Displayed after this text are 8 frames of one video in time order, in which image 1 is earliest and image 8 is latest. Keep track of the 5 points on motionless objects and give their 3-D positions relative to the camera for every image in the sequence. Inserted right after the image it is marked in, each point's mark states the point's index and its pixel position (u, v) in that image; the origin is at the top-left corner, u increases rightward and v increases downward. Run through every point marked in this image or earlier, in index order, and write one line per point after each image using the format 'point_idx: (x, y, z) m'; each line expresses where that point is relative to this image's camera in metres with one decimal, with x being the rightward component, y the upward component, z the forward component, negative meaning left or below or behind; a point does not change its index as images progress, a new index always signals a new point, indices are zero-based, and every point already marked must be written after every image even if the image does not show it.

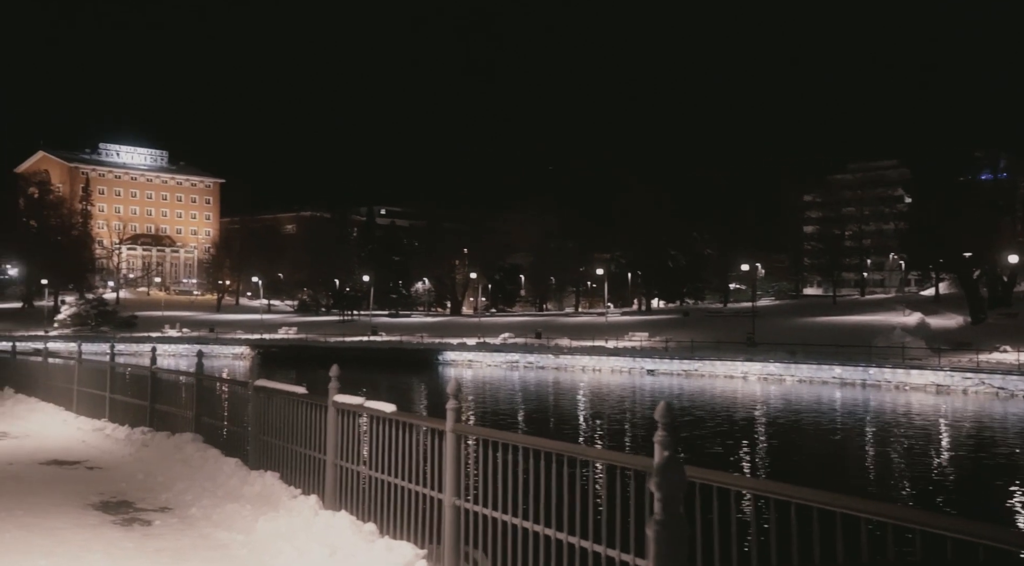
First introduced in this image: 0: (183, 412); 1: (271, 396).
0: (-6.0, -2.4, +15.9) m
1: (-4.1, -1.9, +14.6) m
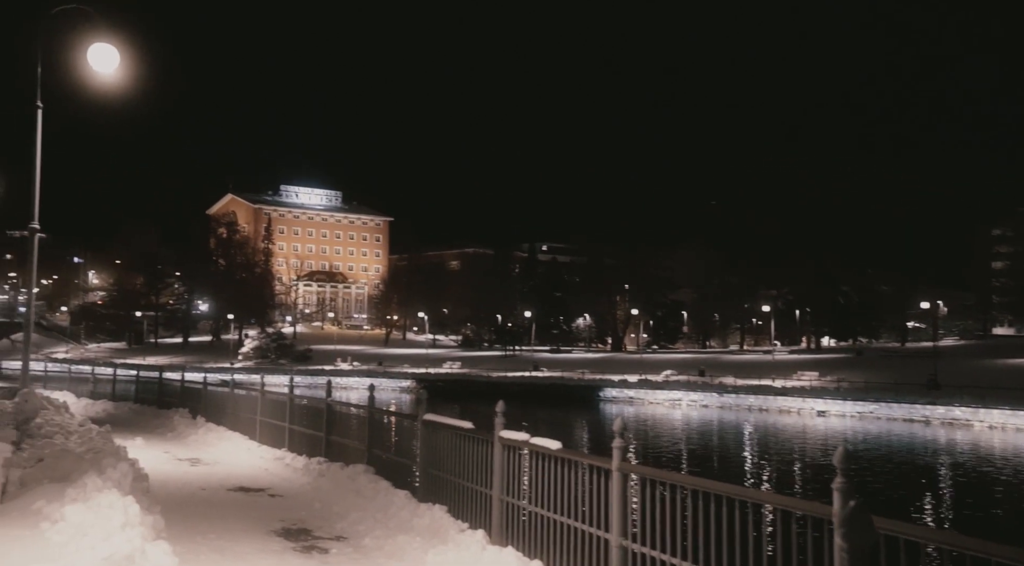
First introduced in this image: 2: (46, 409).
0: (-2.9, -3.1, +16.5) m
1: (-1.3, -2.5, +14.9) m
2: (-8.2, -2.3, +15.5) m
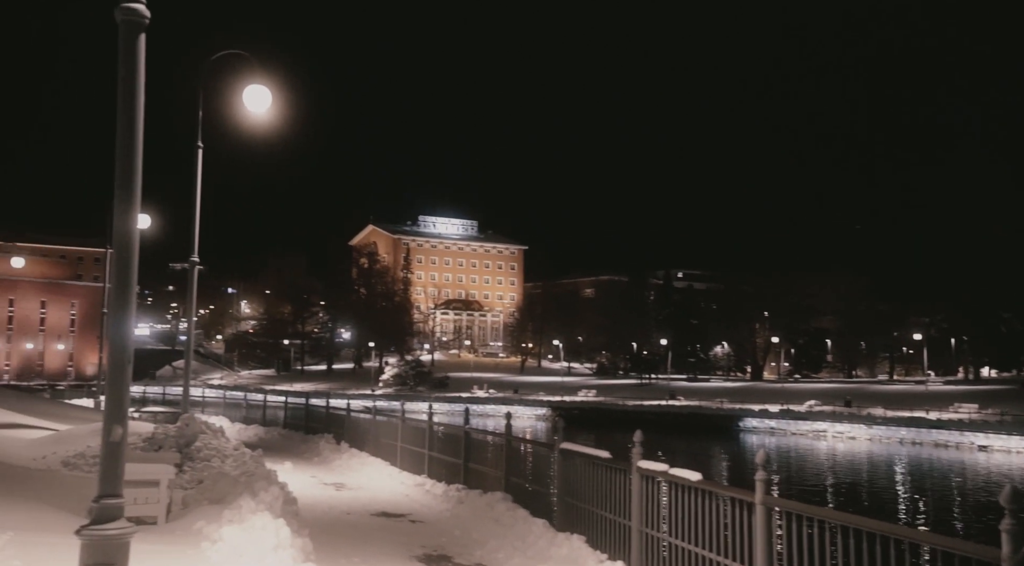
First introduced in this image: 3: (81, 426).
0: (-0.4, -3.6, +16.6) m
1: (+1.1, -3.0, +14.9) m
2: (-5.7, -2.8, +16.2) m
3: (-7.6, -2.6, +15.5) m
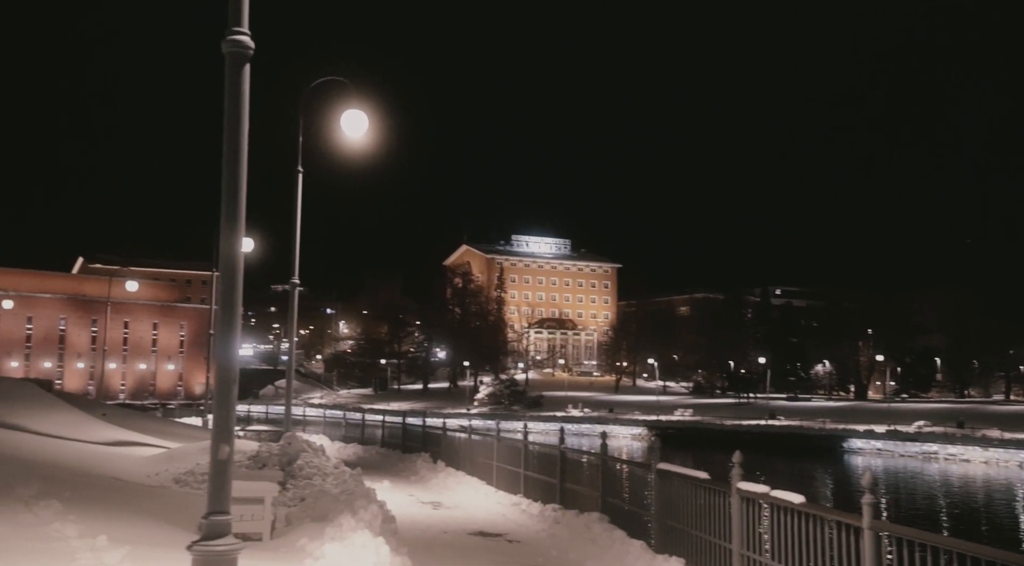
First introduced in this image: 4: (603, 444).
0: (+1.5, -3.9, +16.4) m
1: (+2.7, -3.3, +14.6) m
2: (-3.9, -3.2, +16.6) m
3: (-5.9, -3.0, +16.0) m
4: (+1.7, -3.0, +16.0) m
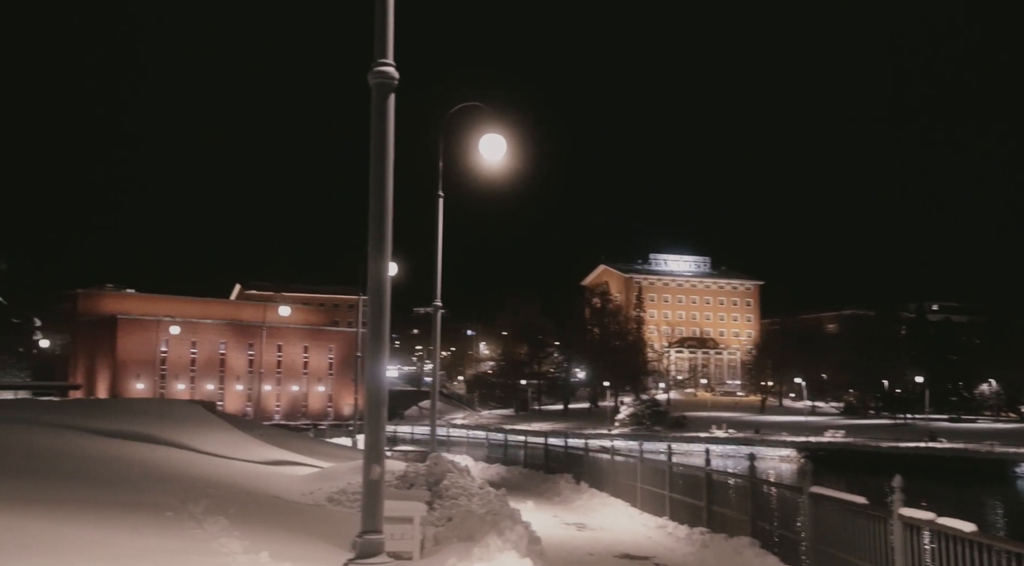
0: (+4.1, -4.3, +16.0) m
1: (+5.1, -3.6, +14.1) m
2: (-1.2, -3.6, +16.8) m
3: (-3.2, -3.4, +16.5) m
4: (+4.3, -3.3, +15.5) m
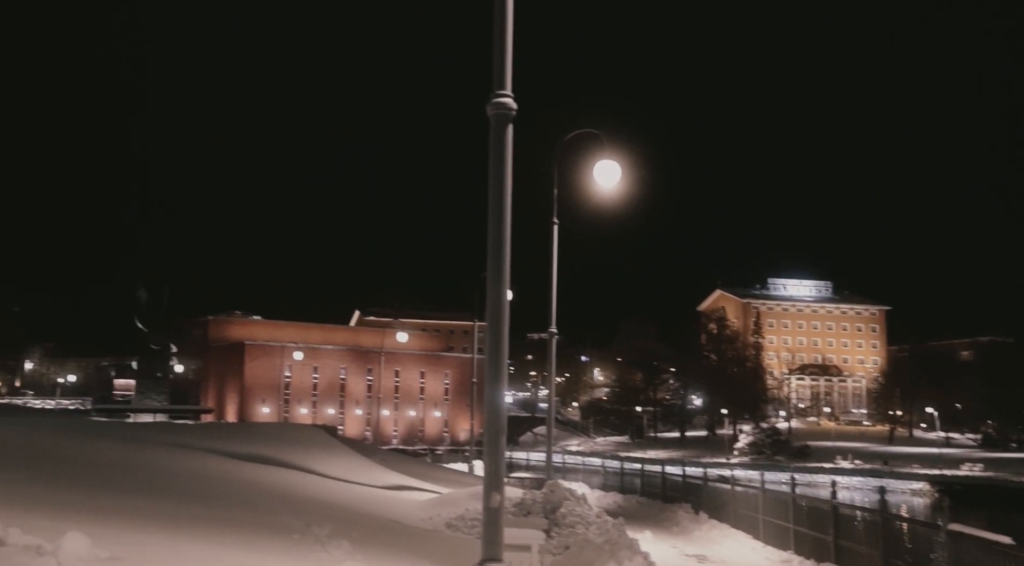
0: (+6.2, -4.7, +15.4) m
1: (+7.1, -4.0, +13.4) m
2: (+1.0, -4.1, +16.8) m
3: (-1.1, -3.9, +16.7) m
4: (+6.3, -3.7, +14.9) m
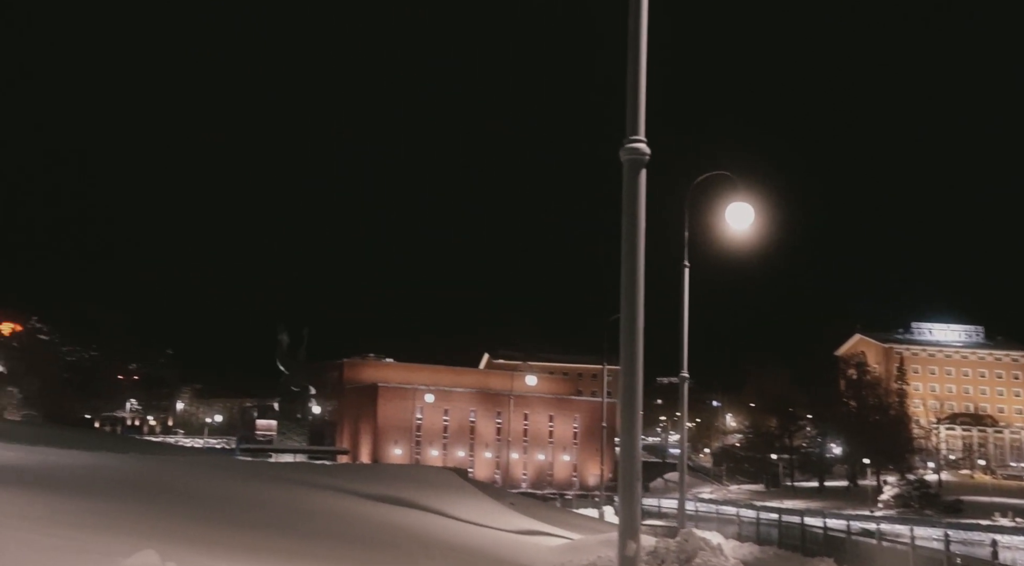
0: (+8.5, -5.5, +14.4) m
1: (+9.1, -4.7, +12.3) m
2: (+3.5, -5.0, +16.3) m
3: (+1.4, -4.7, +16.5) m
4: (+8.5, -4.4, +14.0) m
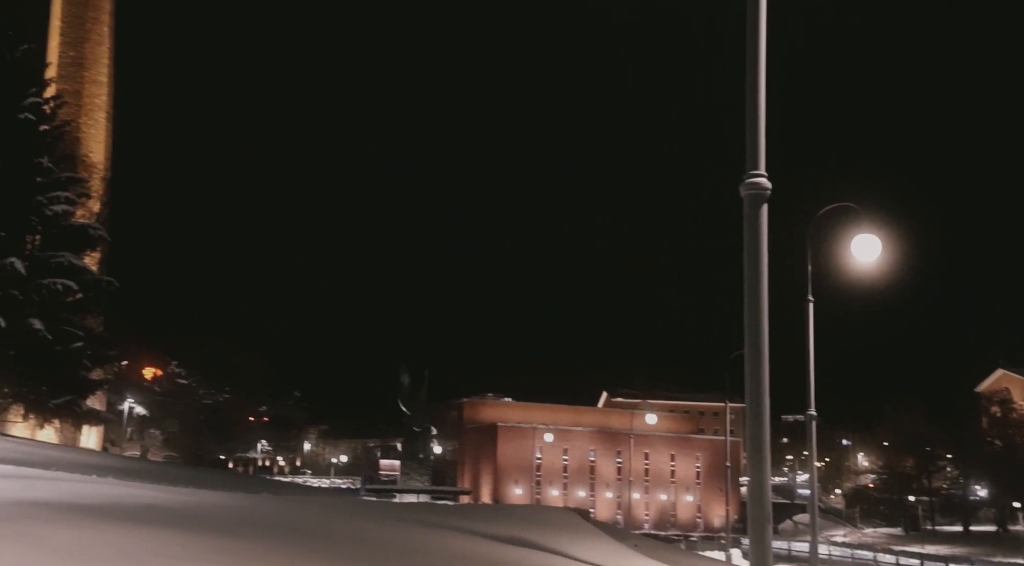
0: (+10.5, -5.9, +13.2) m
1: (+10.9, -5.0, +11.1) m
2: (+5.7, -5.6, +15.6) m
3: (+3.7, -5.4, +16.0) m
4: (+10.5, -4.9, +12.8) m
